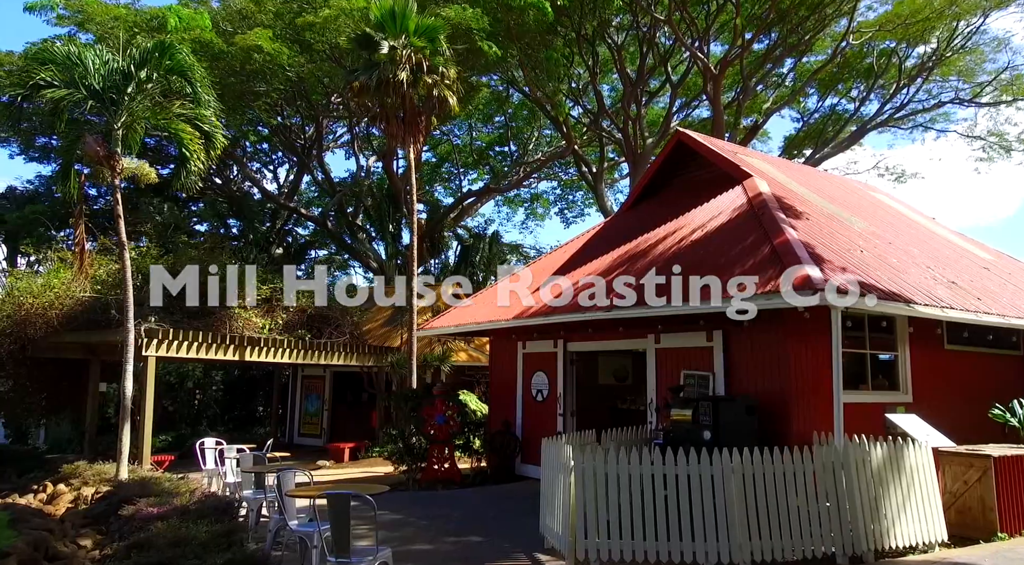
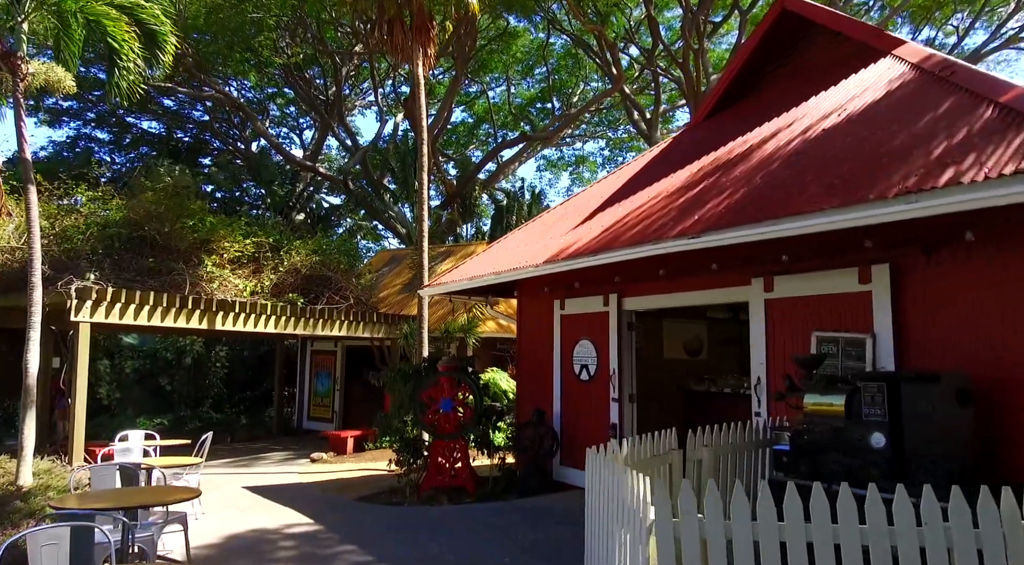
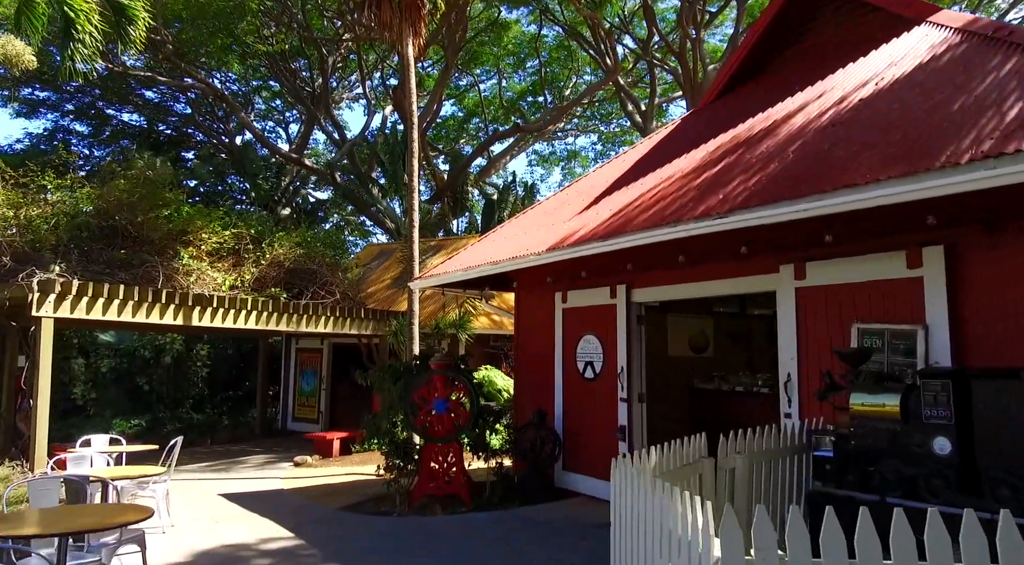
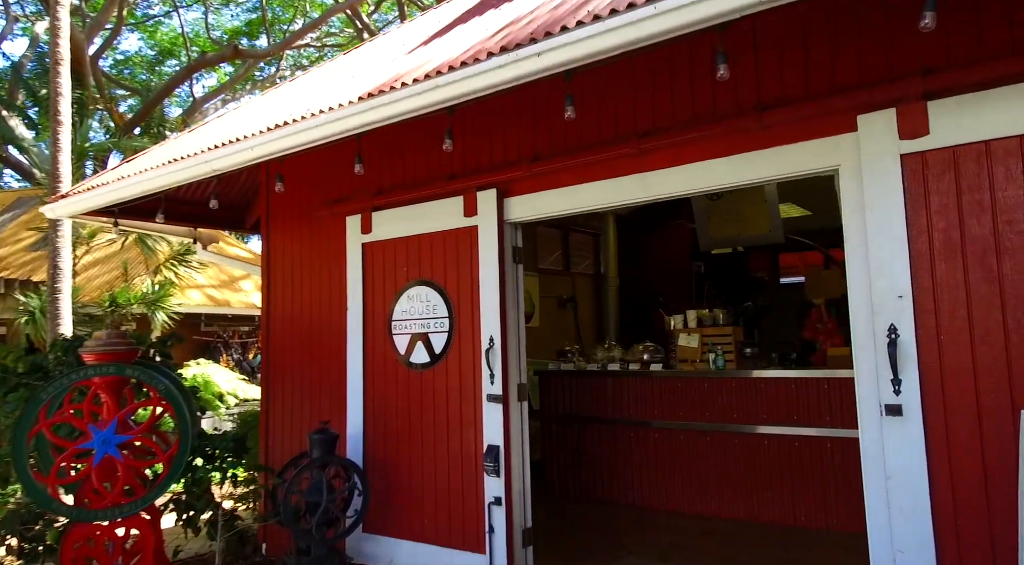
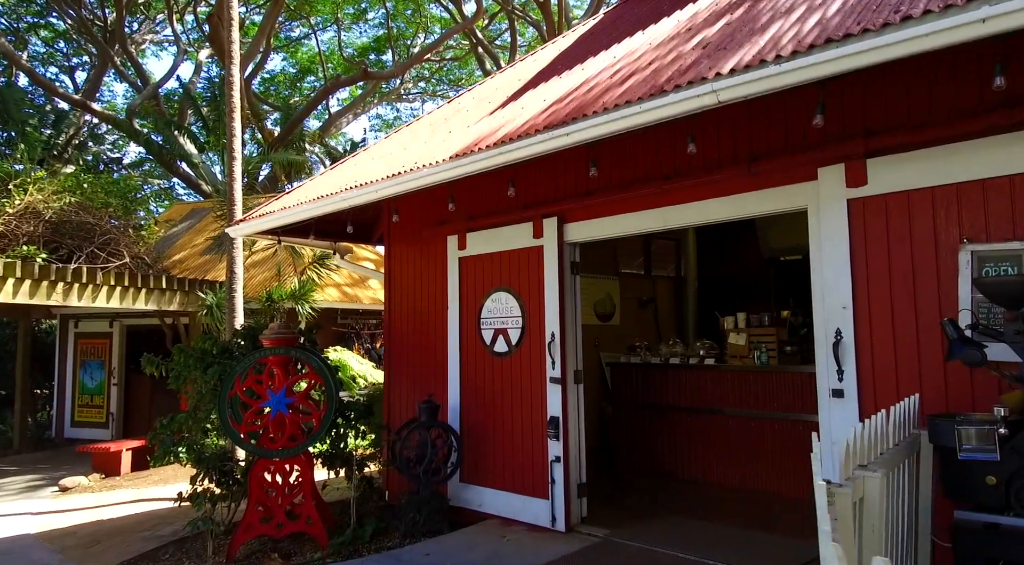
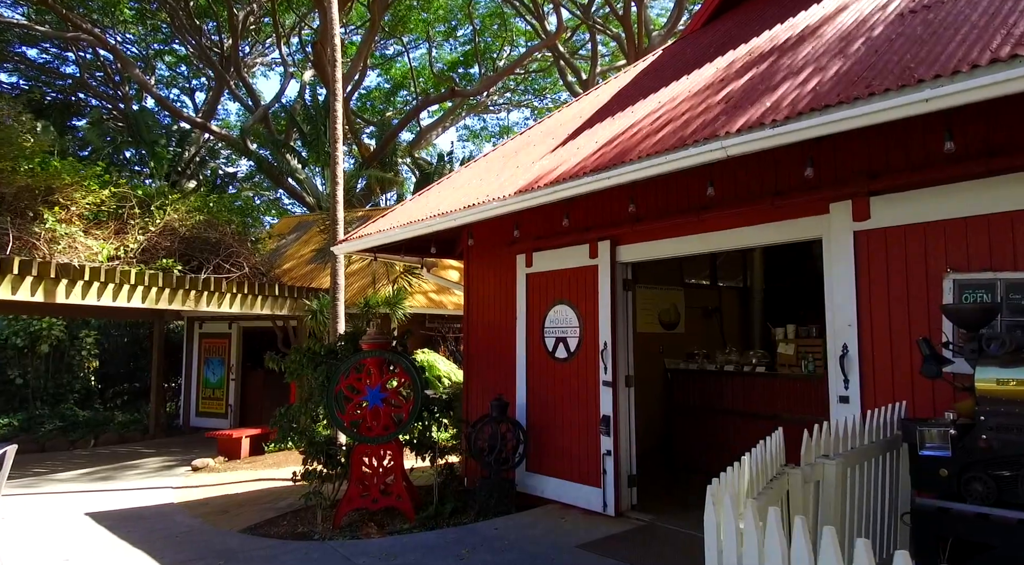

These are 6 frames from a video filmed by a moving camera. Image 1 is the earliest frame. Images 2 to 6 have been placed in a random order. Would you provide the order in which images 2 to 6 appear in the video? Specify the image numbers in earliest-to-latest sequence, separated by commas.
2, 3, 6, 5, 4
